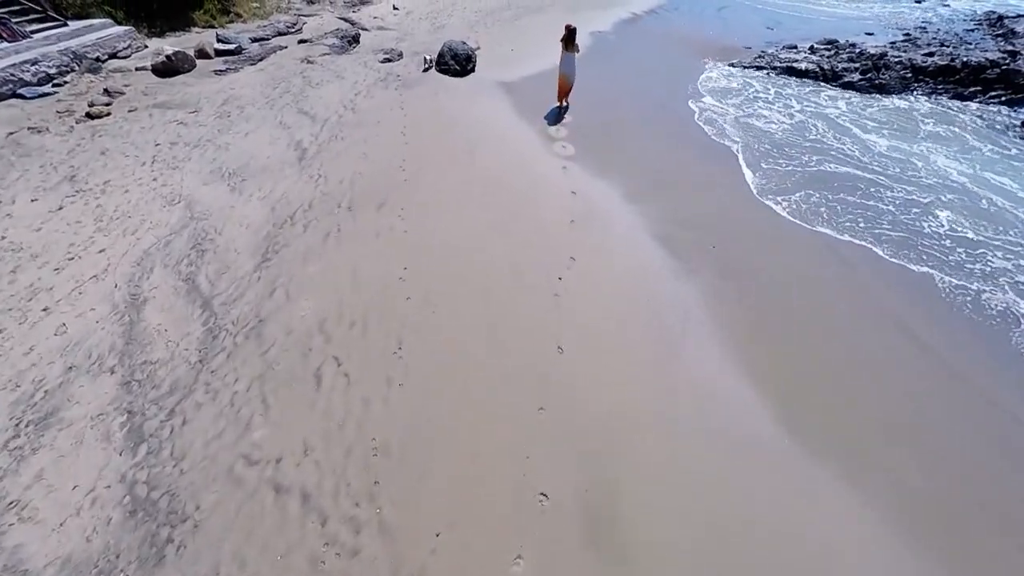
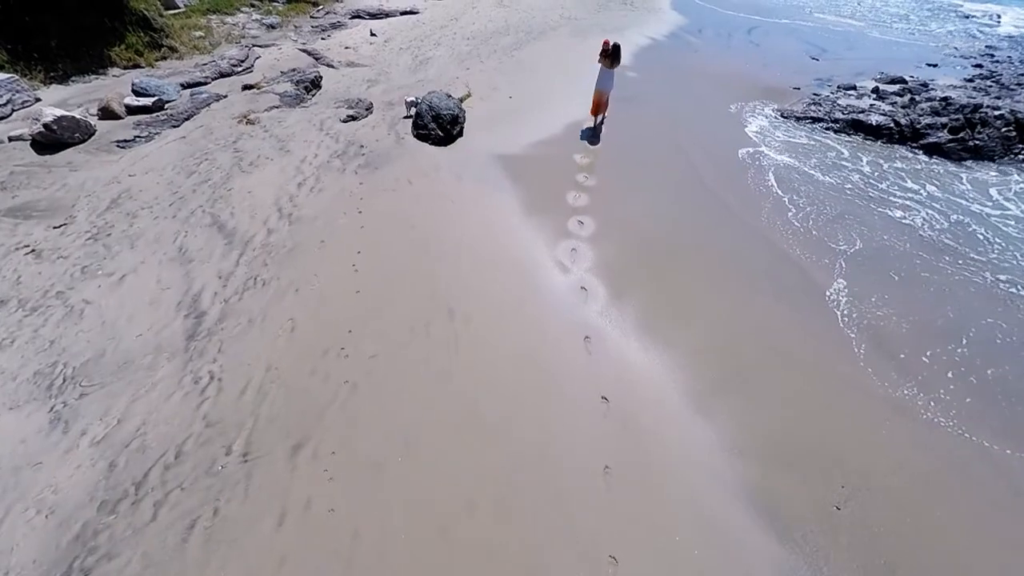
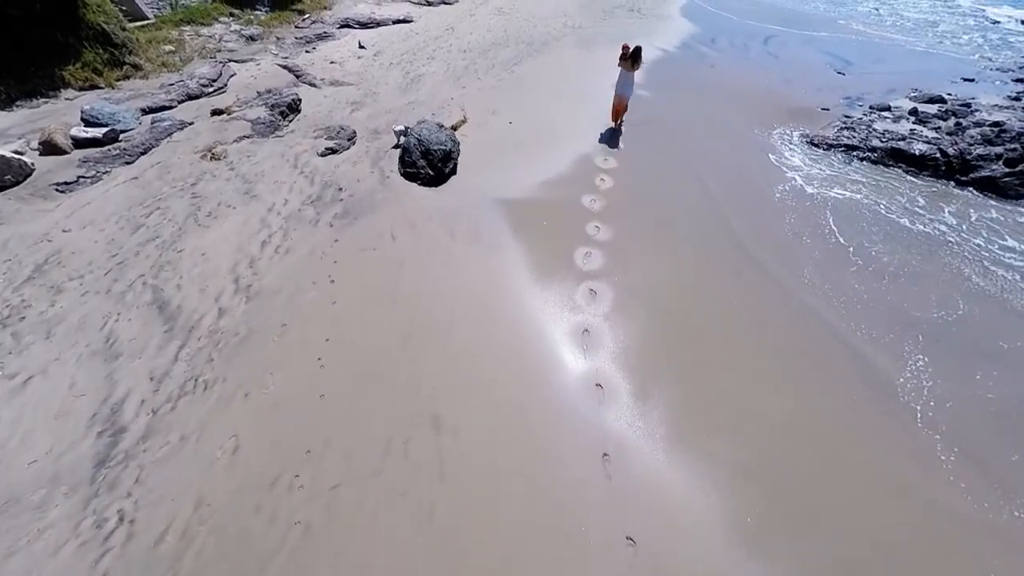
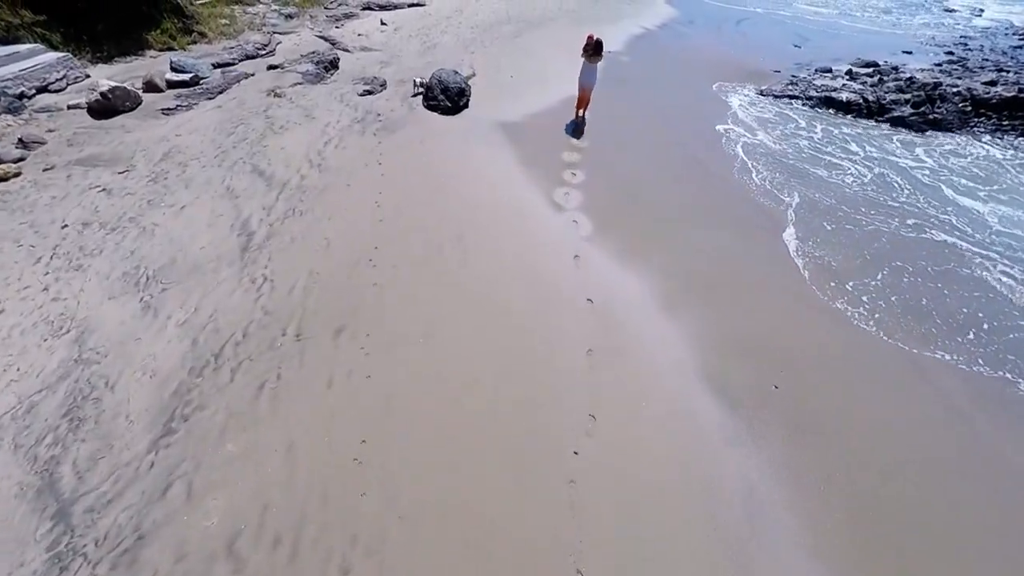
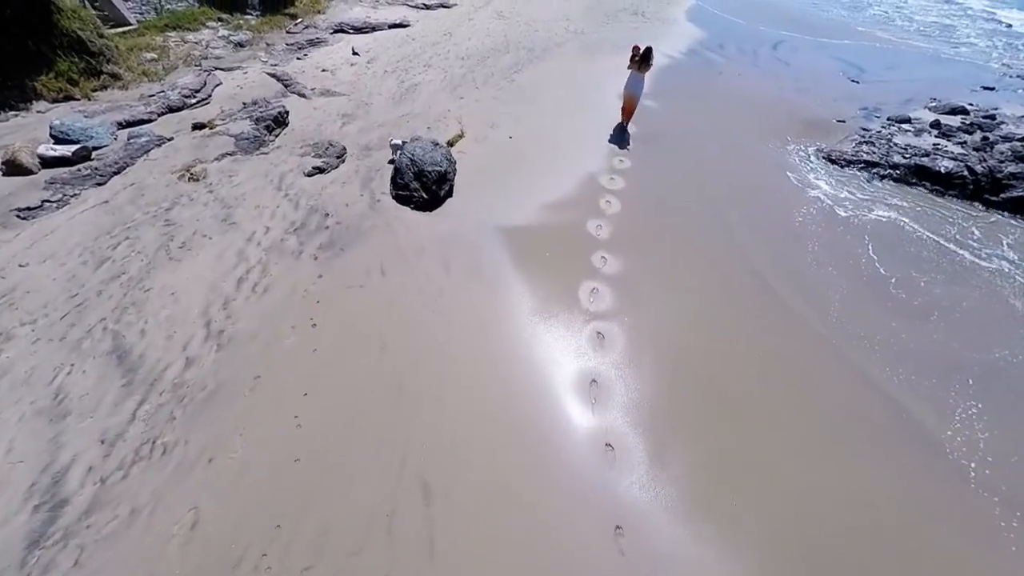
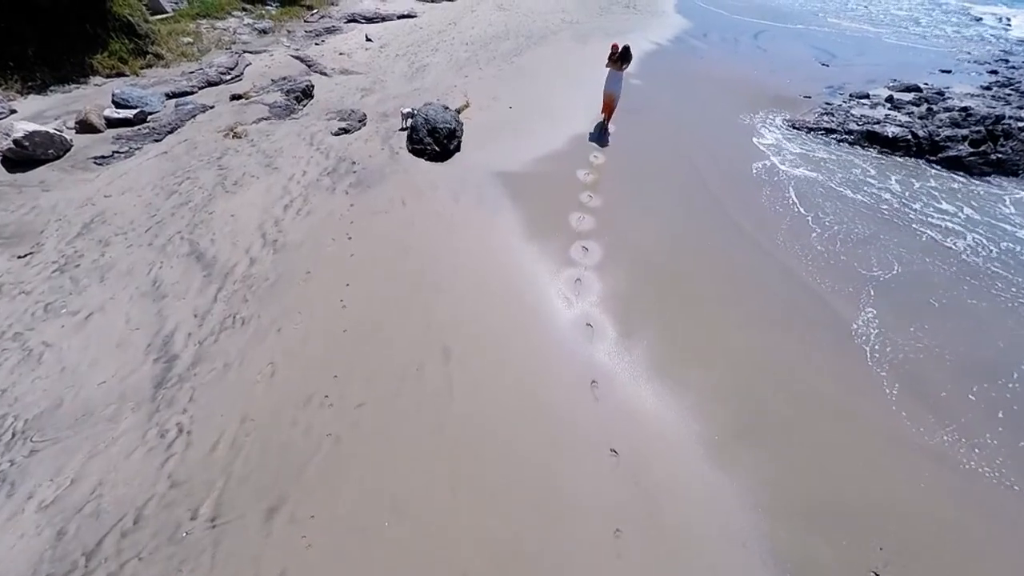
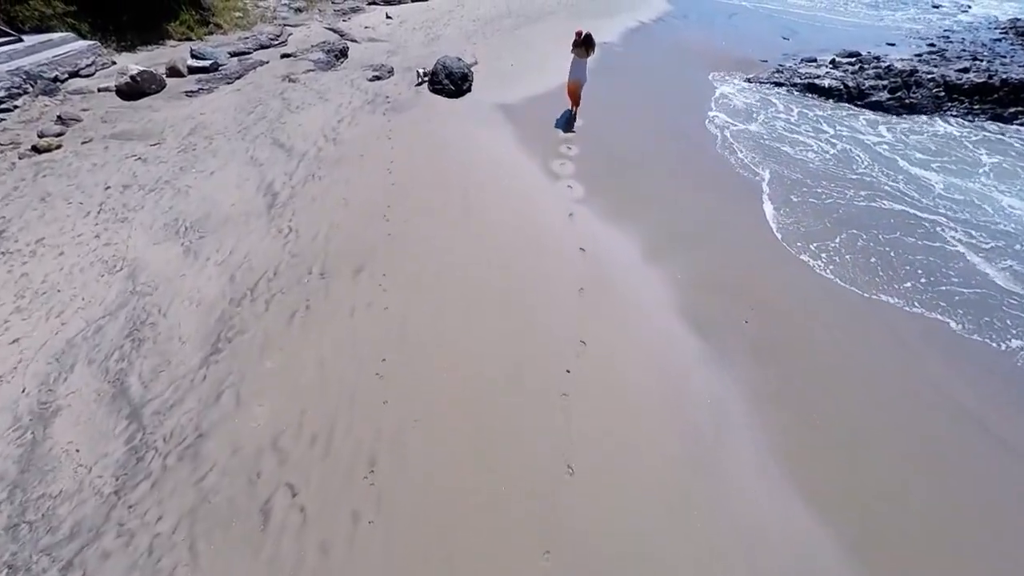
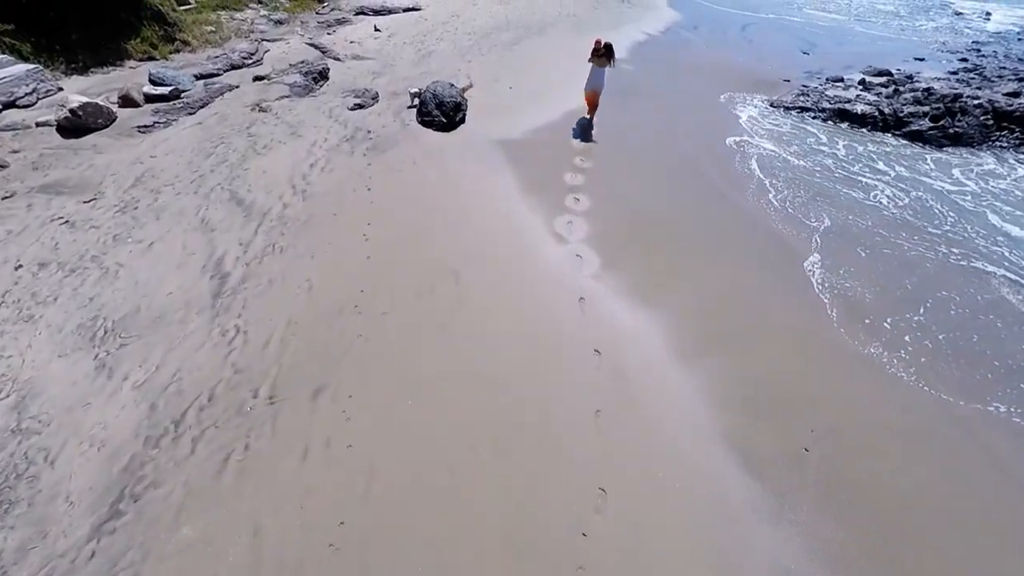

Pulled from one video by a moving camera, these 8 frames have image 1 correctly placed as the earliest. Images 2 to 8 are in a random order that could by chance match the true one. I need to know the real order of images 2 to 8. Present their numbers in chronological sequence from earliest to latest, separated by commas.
7, 4, 8, 2, 6, 3, 5
